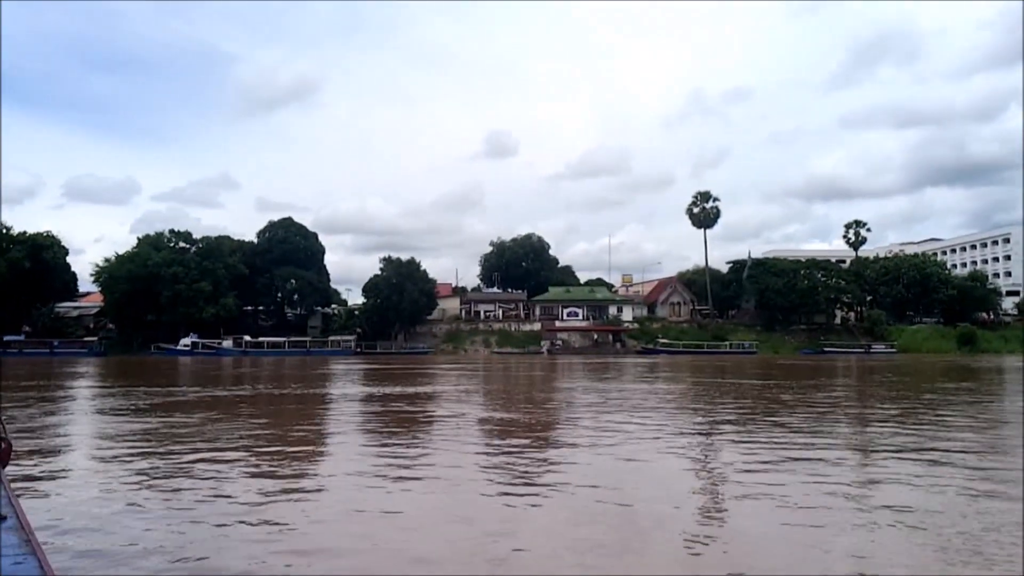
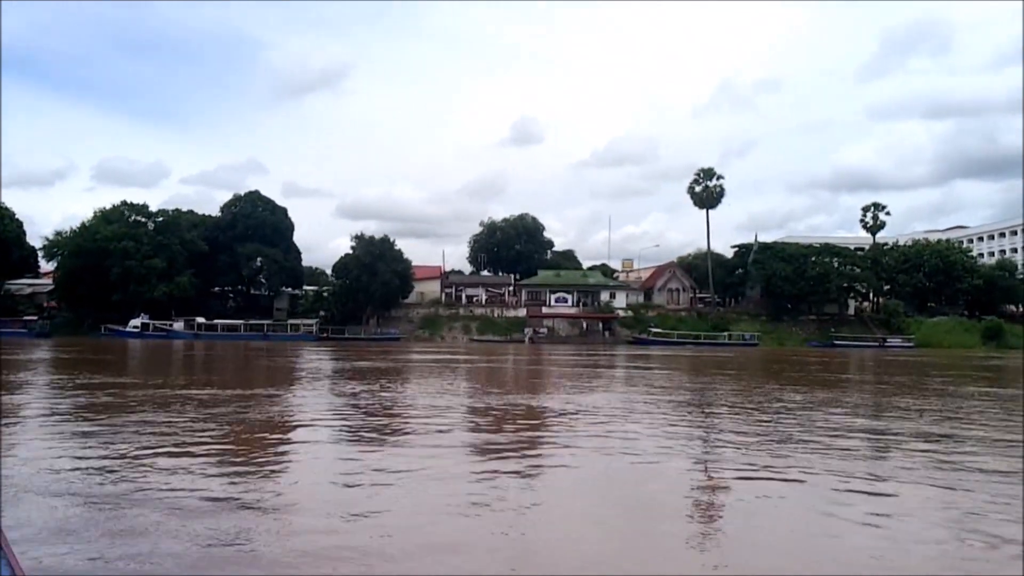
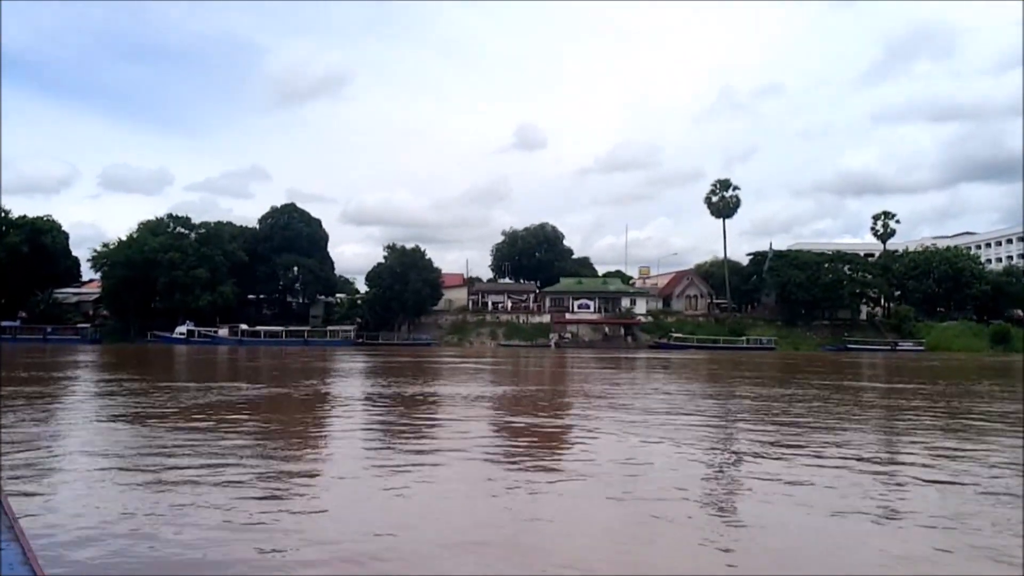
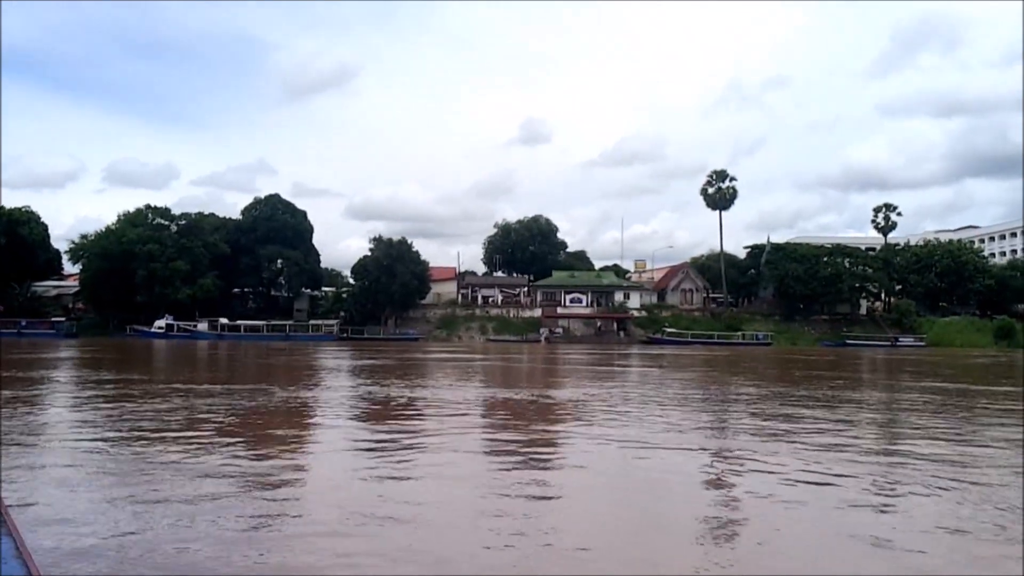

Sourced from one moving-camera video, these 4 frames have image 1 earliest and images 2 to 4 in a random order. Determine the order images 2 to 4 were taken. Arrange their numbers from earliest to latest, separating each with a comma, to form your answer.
3, 4, 2
